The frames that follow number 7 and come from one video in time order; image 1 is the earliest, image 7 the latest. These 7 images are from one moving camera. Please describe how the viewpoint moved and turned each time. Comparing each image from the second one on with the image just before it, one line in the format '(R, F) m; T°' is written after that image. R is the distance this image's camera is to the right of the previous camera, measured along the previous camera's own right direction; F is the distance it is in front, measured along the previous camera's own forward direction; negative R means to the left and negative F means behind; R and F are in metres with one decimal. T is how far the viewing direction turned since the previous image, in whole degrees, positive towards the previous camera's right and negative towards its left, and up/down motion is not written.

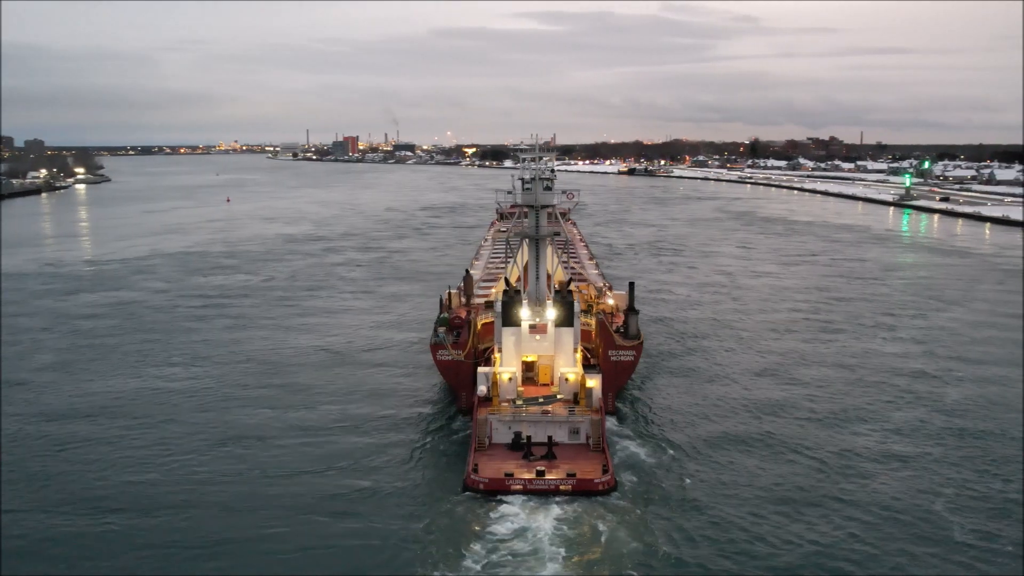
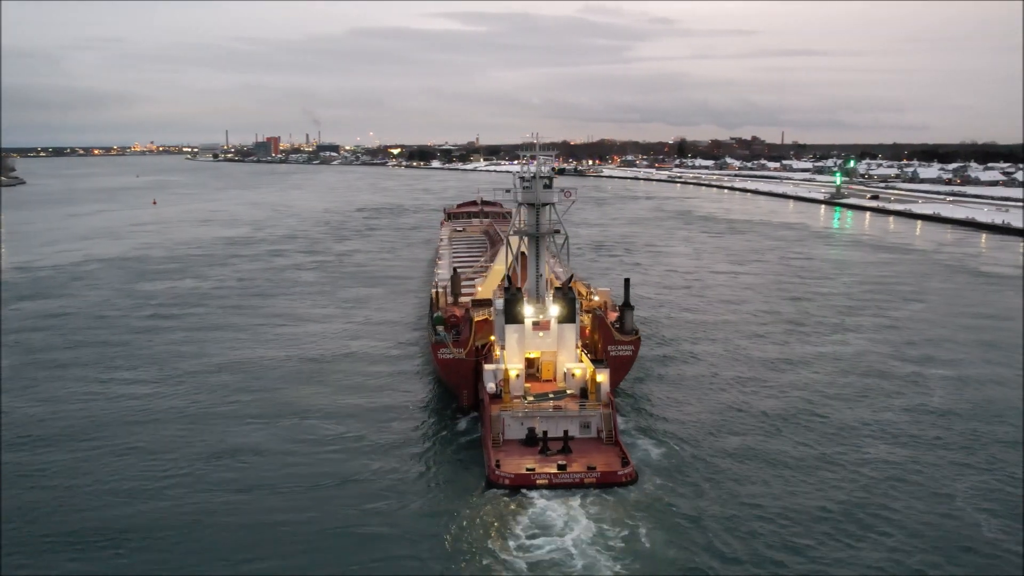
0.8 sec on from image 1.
(-1.2, +0.4) m; +4°
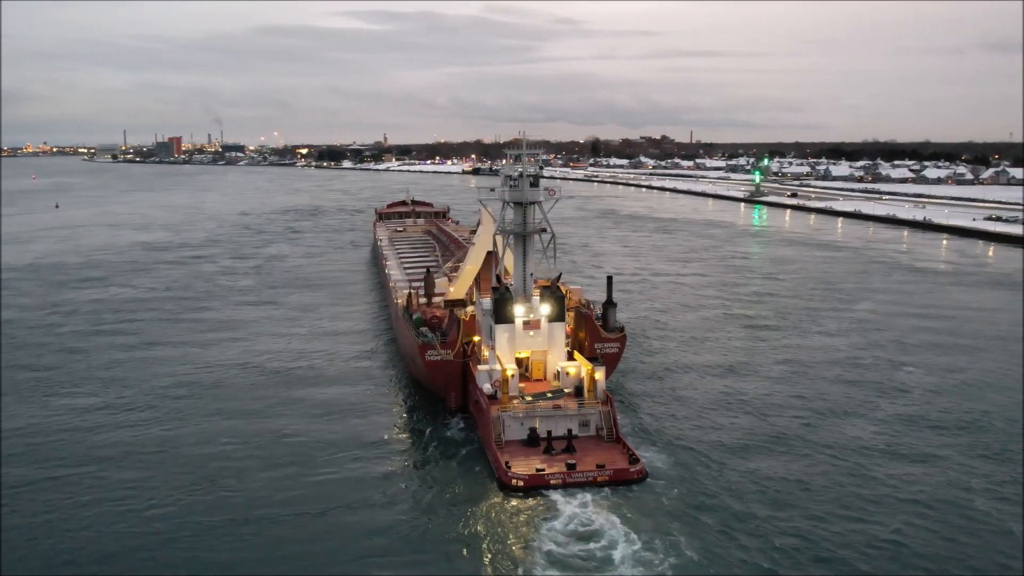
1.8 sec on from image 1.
(-1.2, +0.8) m; +5°
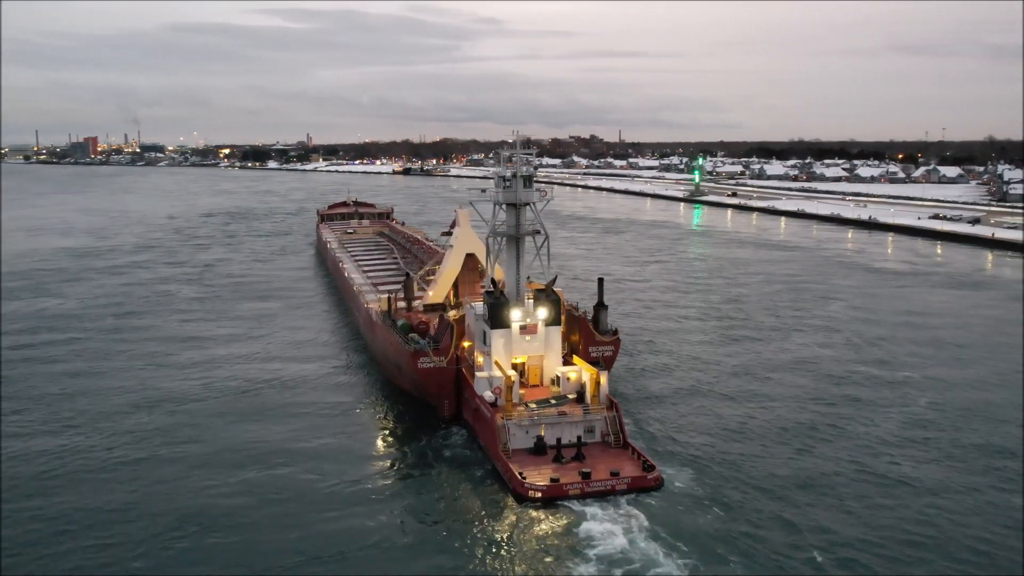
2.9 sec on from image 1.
(-1.1, +1.2) m; +4°
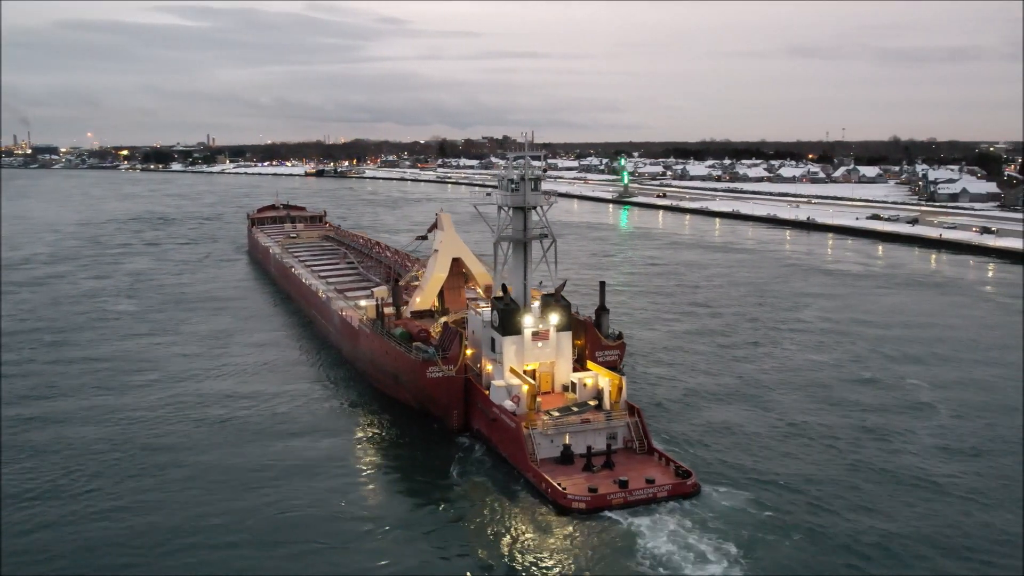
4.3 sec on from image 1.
(-1.6, +1.4) m; +5°
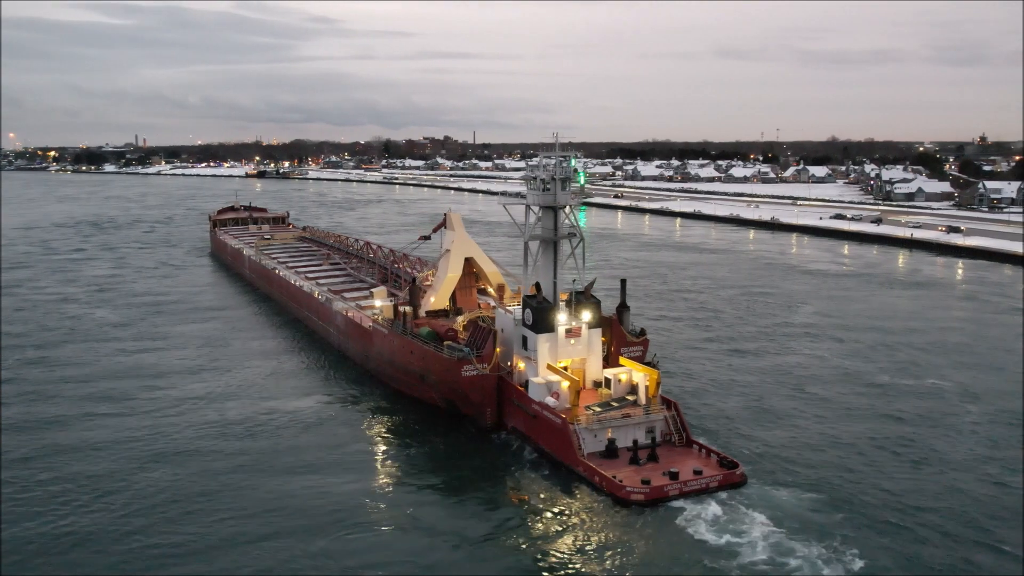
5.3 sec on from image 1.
(-1.6, +0.5) m; +4°
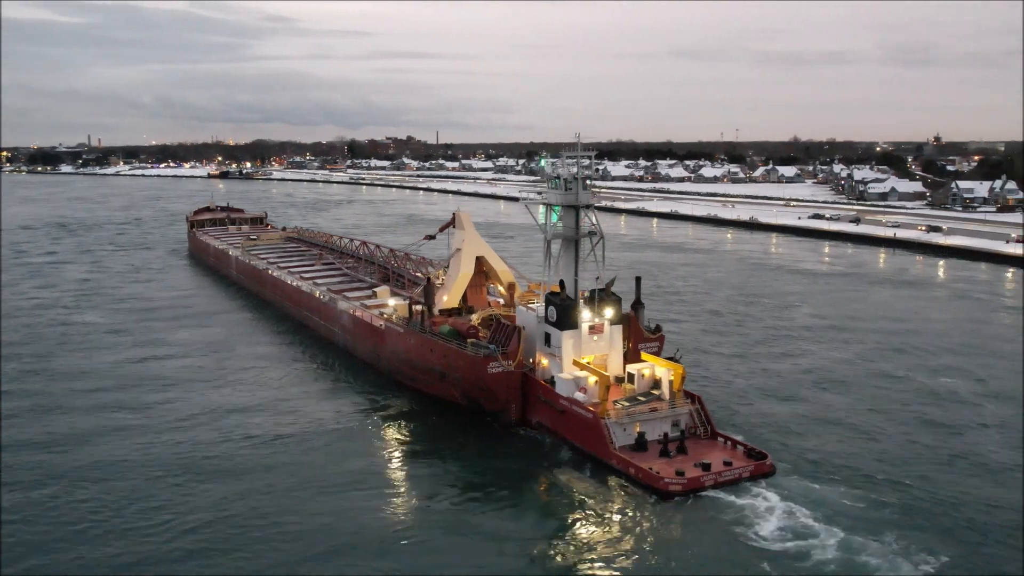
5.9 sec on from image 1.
(-1.1, +0.2) m; +2°
